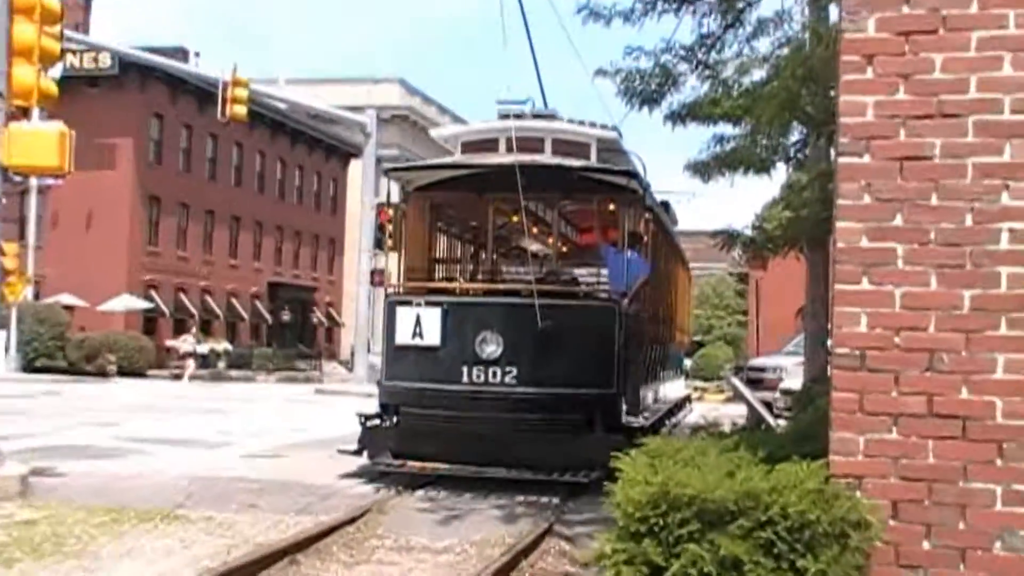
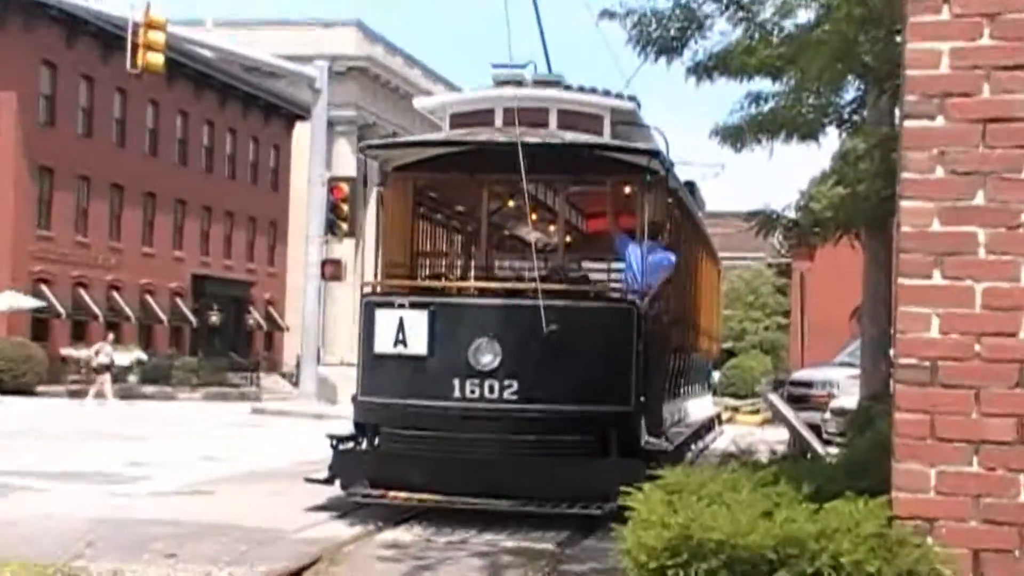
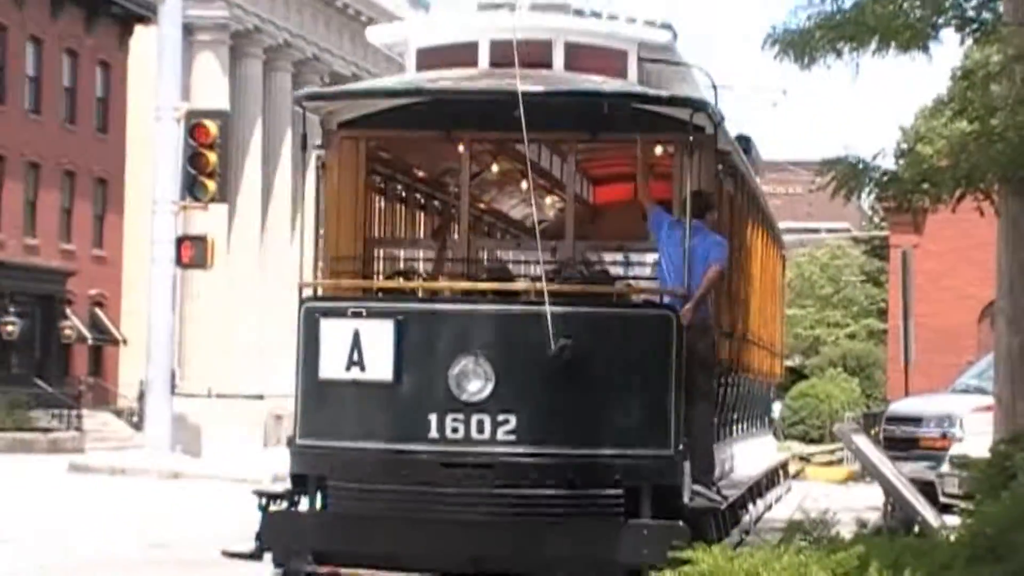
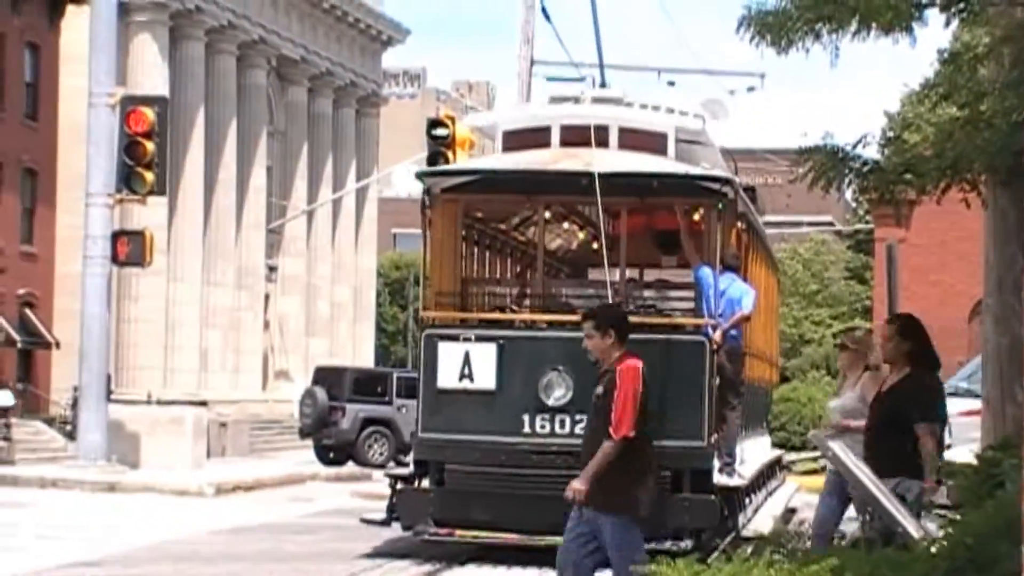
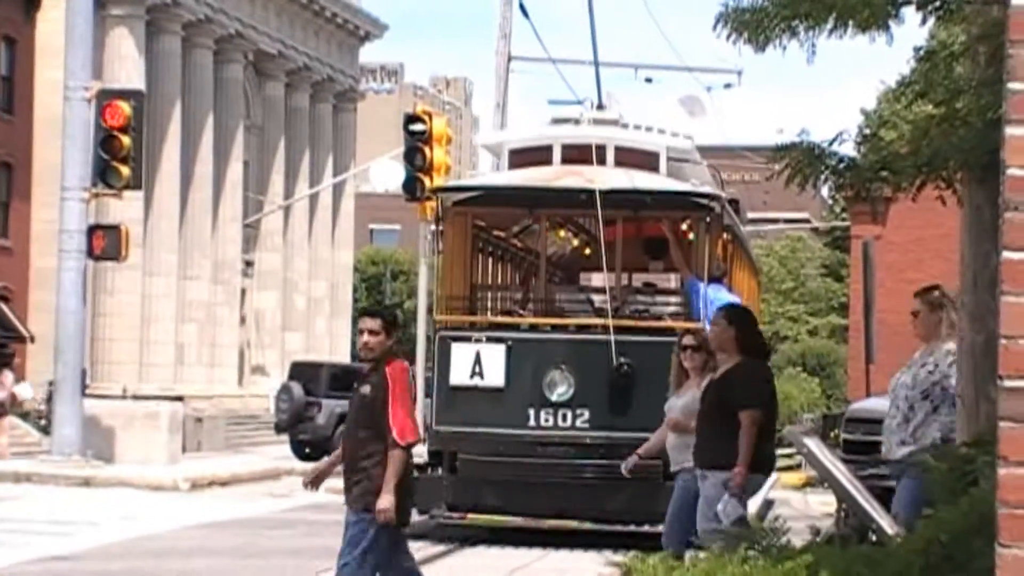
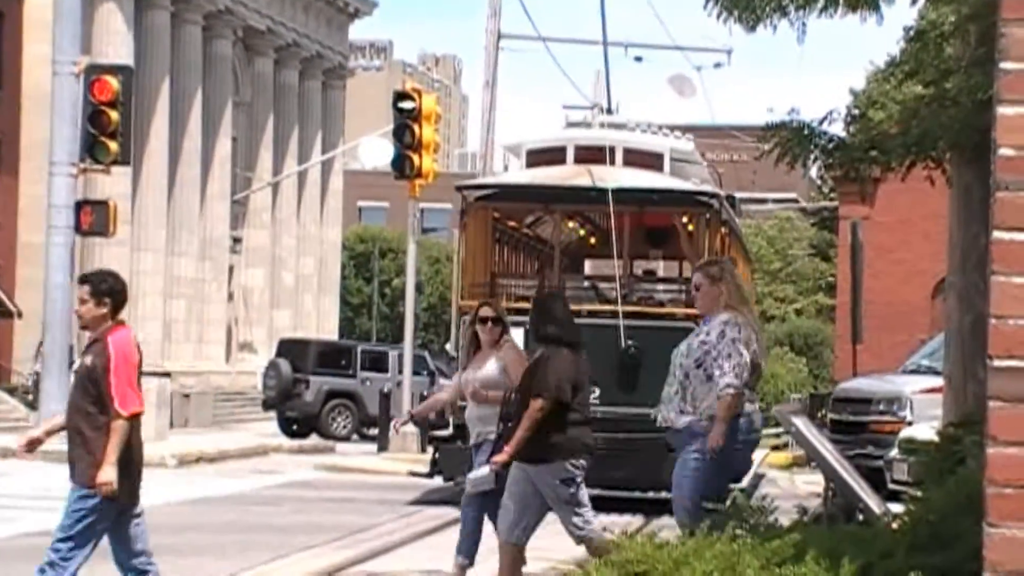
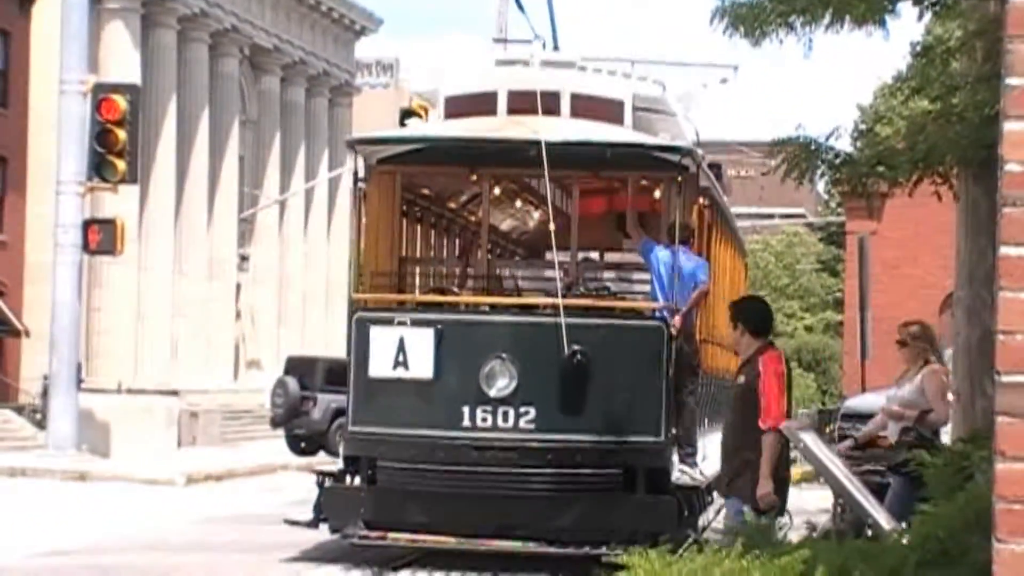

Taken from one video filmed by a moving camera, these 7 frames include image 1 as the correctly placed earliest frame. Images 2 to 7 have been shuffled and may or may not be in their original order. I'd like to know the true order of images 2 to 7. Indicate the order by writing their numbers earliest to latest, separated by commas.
2, 3, 7, 4, 5, 6
